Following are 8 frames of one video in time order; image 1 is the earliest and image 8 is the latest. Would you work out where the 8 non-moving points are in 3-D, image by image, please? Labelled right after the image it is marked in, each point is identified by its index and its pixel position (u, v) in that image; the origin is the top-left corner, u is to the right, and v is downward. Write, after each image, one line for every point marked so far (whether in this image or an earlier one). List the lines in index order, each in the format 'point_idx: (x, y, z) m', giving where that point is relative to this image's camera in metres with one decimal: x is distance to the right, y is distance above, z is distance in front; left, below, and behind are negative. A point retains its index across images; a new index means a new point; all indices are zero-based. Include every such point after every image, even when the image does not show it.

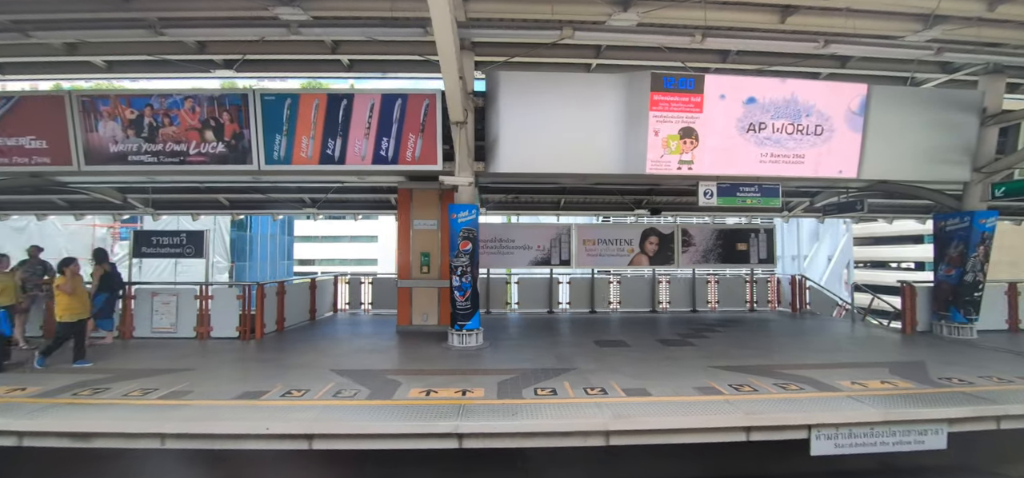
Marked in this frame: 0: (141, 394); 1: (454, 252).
0: (-5.2, -2.2, +5.0) m
1: (-1.2, -0.3, +7.0) m
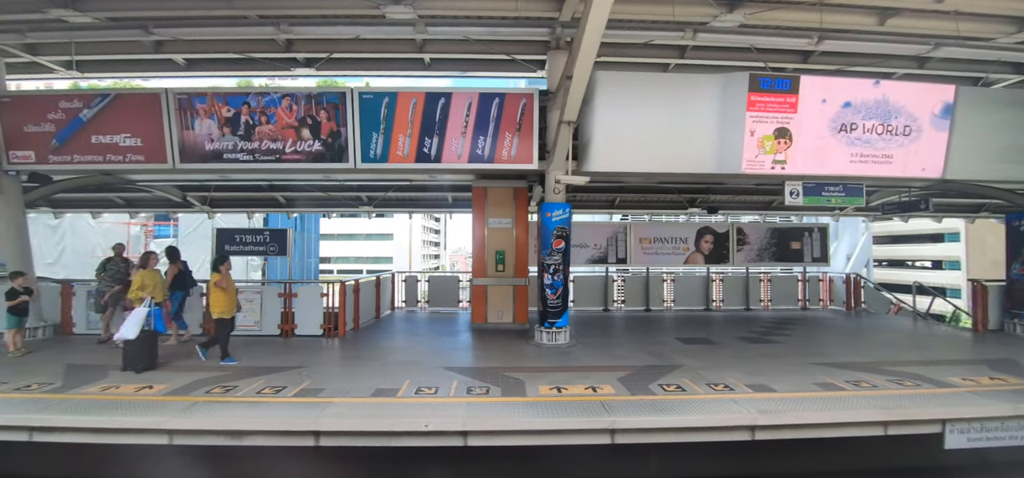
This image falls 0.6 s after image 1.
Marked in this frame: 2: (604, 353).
0: (-3.3, -2.2, +5.0) m
1: (+0.7, -0.2, +7.1) m
2: (+1.8, -2.2, +6.9) m
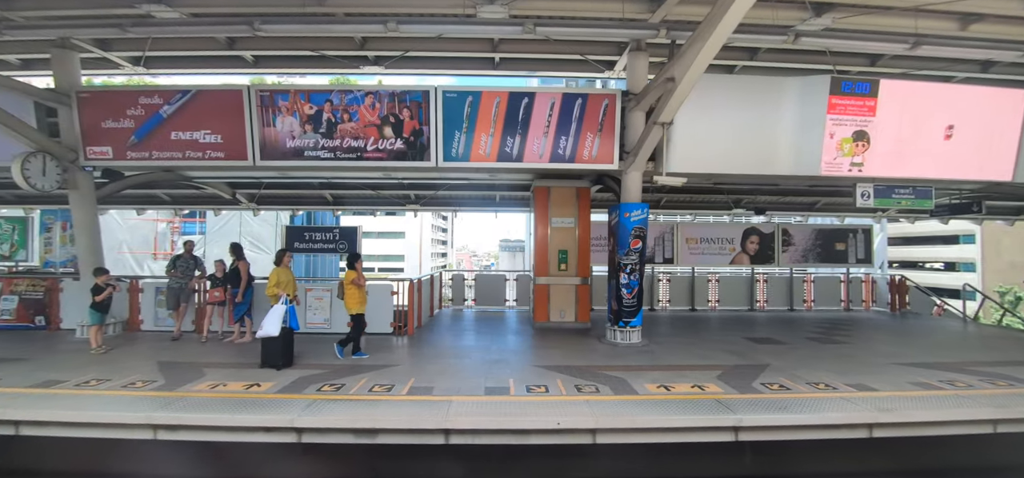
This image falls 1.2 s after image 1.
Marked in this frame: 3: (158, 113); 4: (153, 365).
0: (-1.8, -2.1, +5.0) m
1: (+2.2, -0.2, +7.1) m
2: (+3.3, -2.2, +7.0) m
3: (-6.8, +2.4, +6.8) m
4: (-5.9, -2.1, +5.8) m
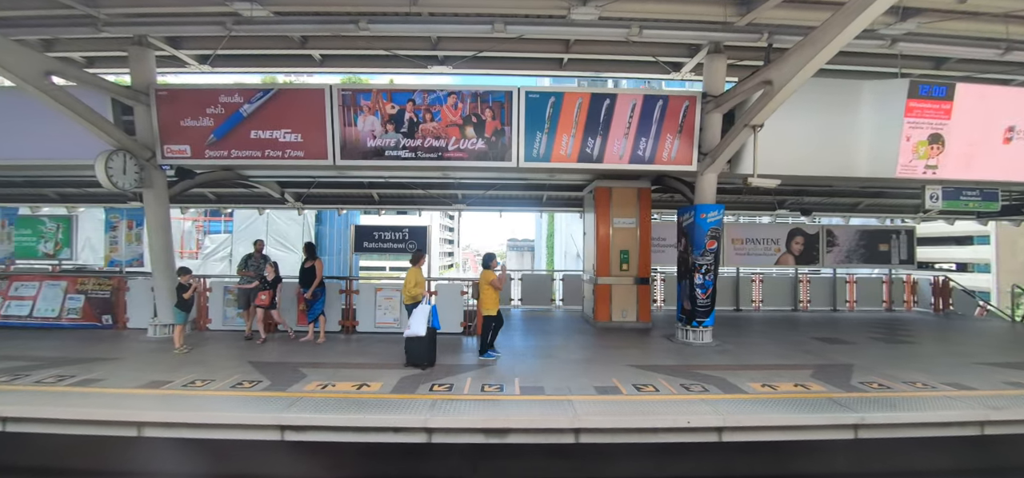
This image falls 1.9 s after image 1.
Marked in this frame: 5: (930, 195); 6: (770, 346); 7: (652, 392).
0: (-0.2, -2.1, +5.1) m
1: (+3.8, -0.2, +7.2) m
2: (+4.9, -2.2, +7.0) m
3: (-5.2, +2.4, +6.7) m
4: (-4.4, -2.1, +5.8) m
5: (+8.9, +0.9, +7.5) m
6: (+5.4, -2.2, +7.3) m
7: (+2.0, -2.2, +5.0) m
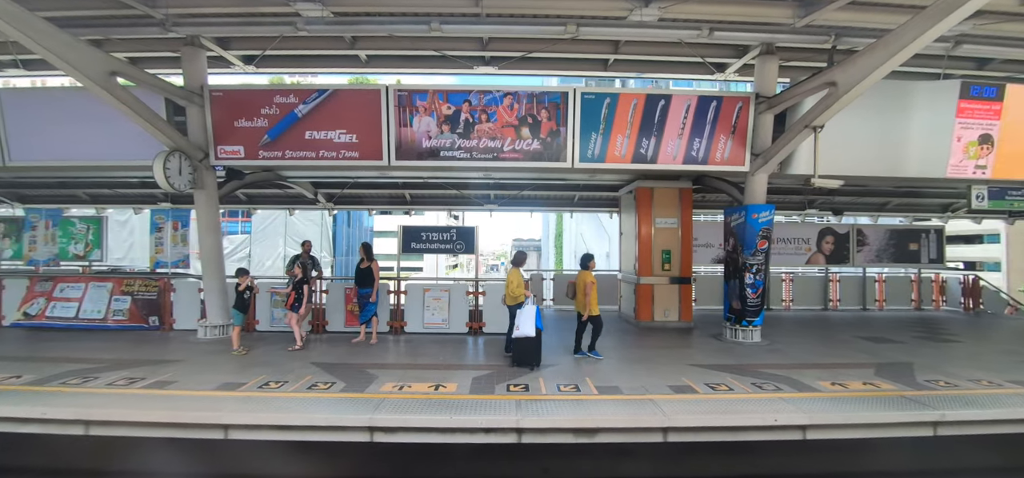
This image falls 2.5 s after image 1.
0: (+0.9, -2.2, +5.1) m
1: (+4.8, -0.2, +7.2) m
2: (+6.0, -2.2, +7.1) m
3: (-4.2, +2.4, +6.7) m
4: (-3.3, -2.1, +5.8) m
5: (+9.9, +0.9, +7.6) m
6: (+6.5, -2.2, +7.4) m
7: (+3.1, -2.2, +5.0) m
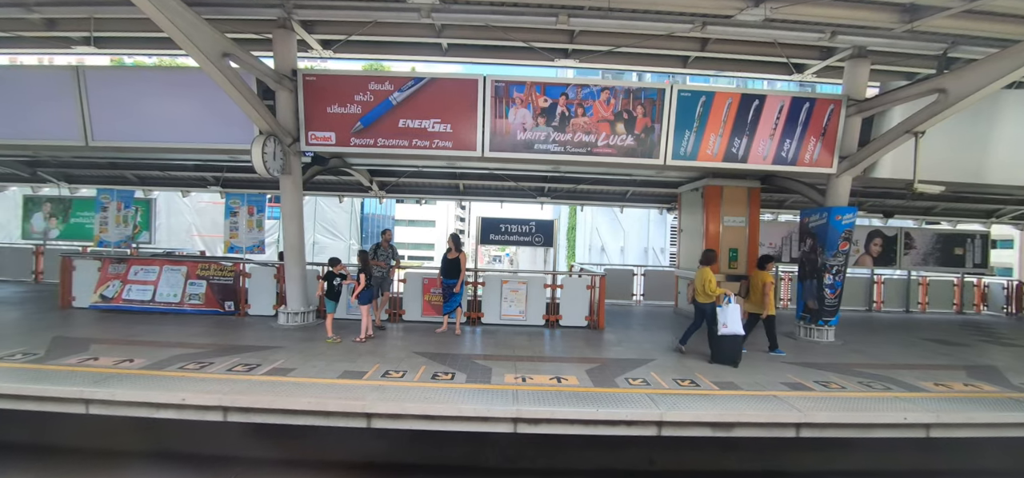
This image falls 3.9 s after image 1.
0: (+2.6, -2.1, +5.2) m
1: (+6.6, -0.3, +7.3) m
2: (+7.7, -2.3, +7.3) m
3: (-2.3, +2.6, +6.6) m
4: (-1.6, -1.9, +5.8) m
5: (+11.7, +0.8, +7.7) m
6: (+8.2, -2.3, +7.6) m
7: (+4.8, -2.2, +5.2) m
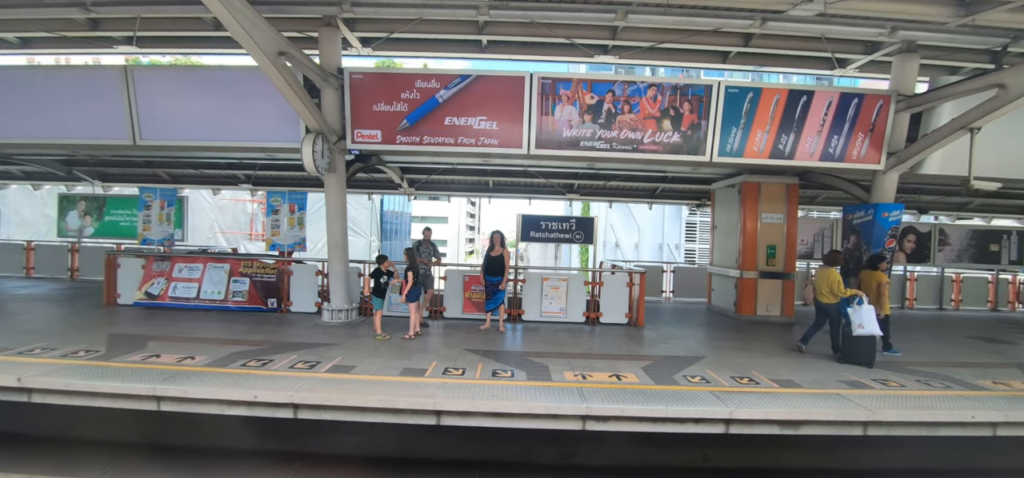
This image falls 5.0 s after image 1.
0: (+3.5, -2.1, +5.2) m
1: (+7.5, -0.2, +7.3) m
2: (+8.6, -2.2, +7.2) m
3: (-1.5, +2.7, +6.6) m
4: (-0.7, -1.9, +5.9) m
5: (+12.6, +0.9, +7.6) m
6: (+9.0, -2.2, +7.5) m
7: (+5.7, -2.2, +5.2) m
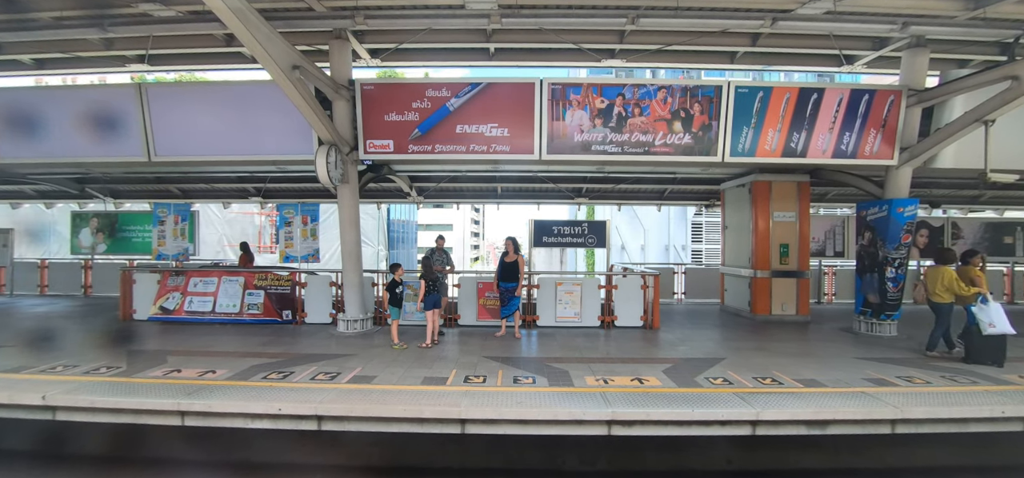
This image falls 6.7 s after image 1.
0: (+3.8, -2.1, +5.1) m
1: (+7.8, -0.1, +7.2) m
2: (+8.9, -2.1, +7.1) m
3: (-1.3, +2.5, +6.7) m
4: (-0.4, -2.0, +5.8) m
5: (+12.9, +1.1, +7.5) m
6: (+9.4, -2.1, +7.5) m
7: (+6.0, -2.1, +5.1) m
